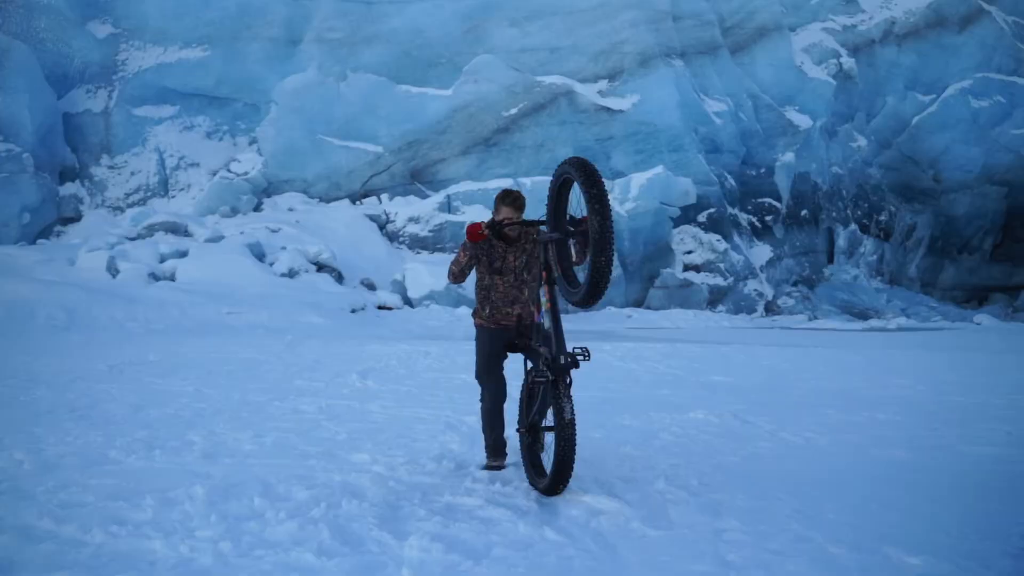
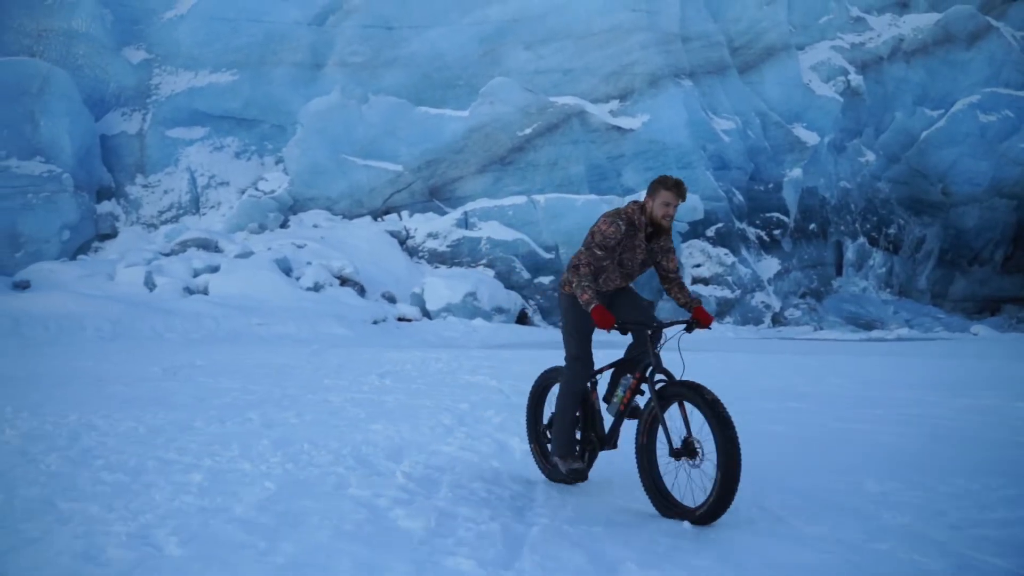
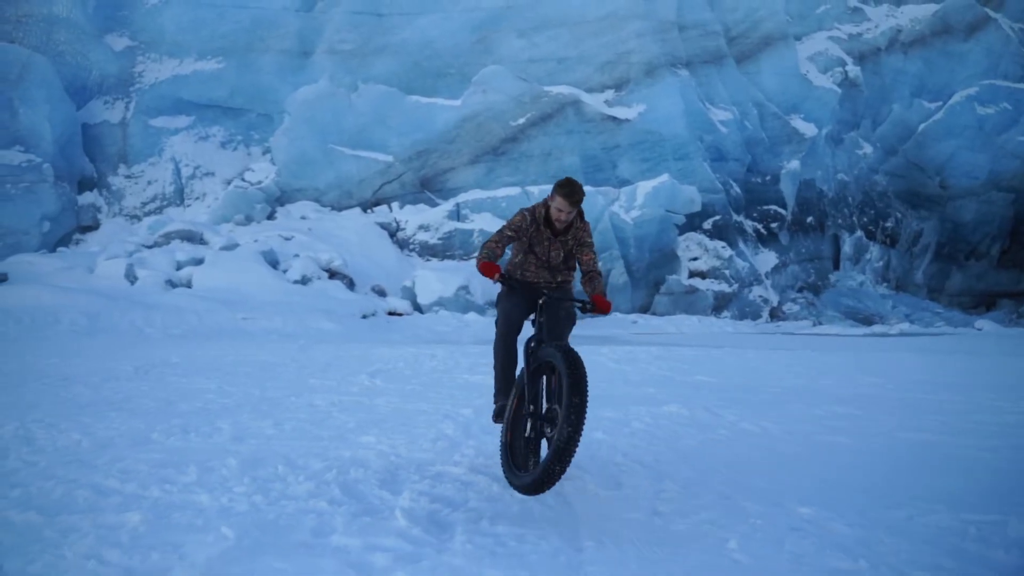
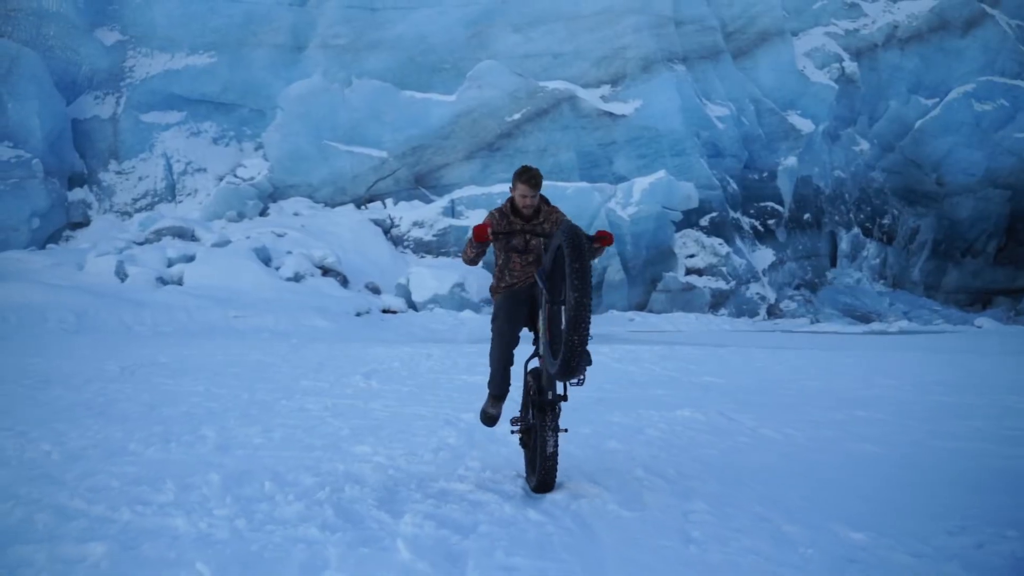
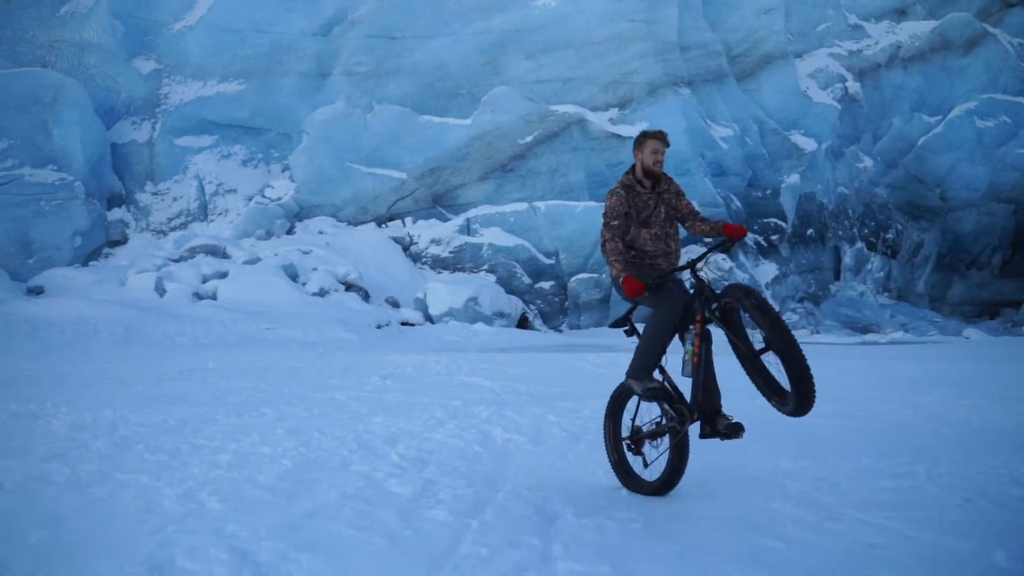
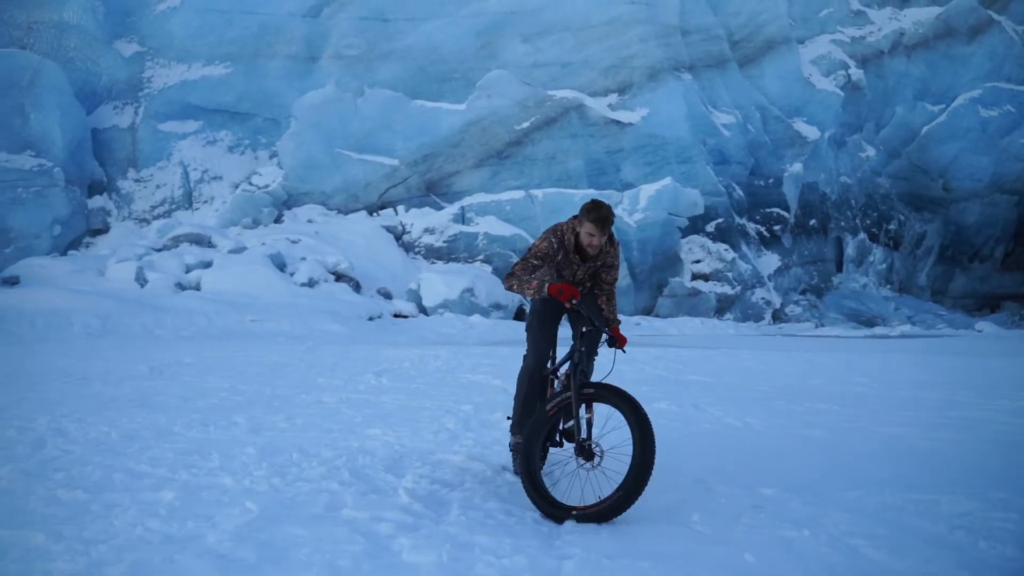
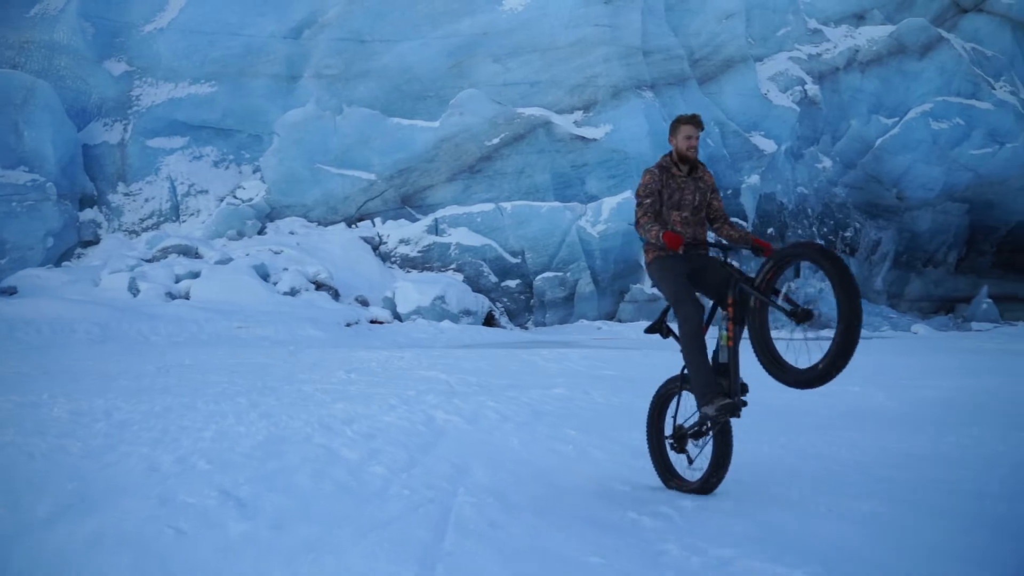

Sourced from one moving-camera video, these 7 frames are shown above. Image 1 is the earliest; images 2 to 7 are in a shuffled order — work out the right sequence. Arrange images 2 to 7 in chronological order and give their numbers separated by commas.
4, 3, 6, 2, 5, 7
